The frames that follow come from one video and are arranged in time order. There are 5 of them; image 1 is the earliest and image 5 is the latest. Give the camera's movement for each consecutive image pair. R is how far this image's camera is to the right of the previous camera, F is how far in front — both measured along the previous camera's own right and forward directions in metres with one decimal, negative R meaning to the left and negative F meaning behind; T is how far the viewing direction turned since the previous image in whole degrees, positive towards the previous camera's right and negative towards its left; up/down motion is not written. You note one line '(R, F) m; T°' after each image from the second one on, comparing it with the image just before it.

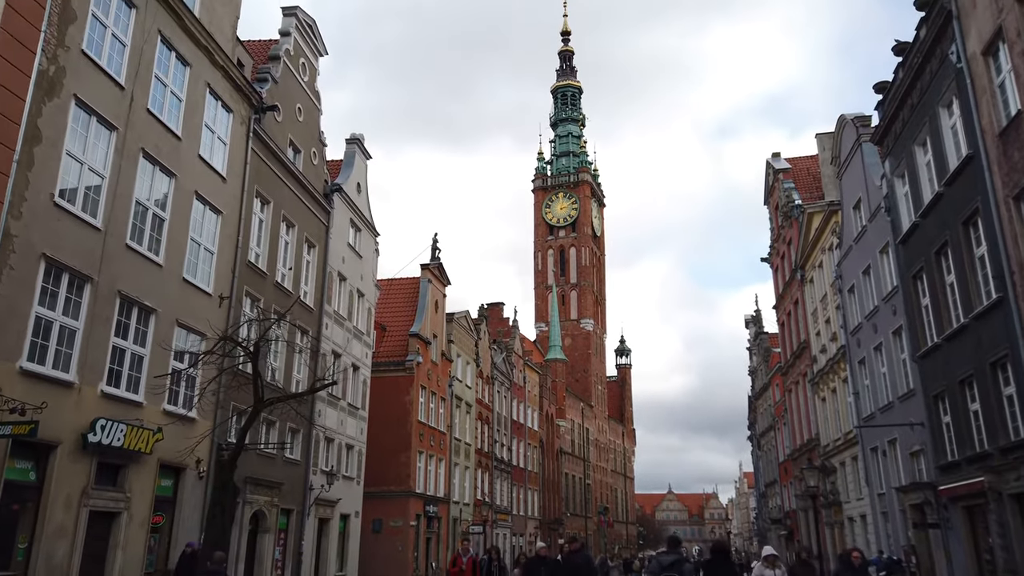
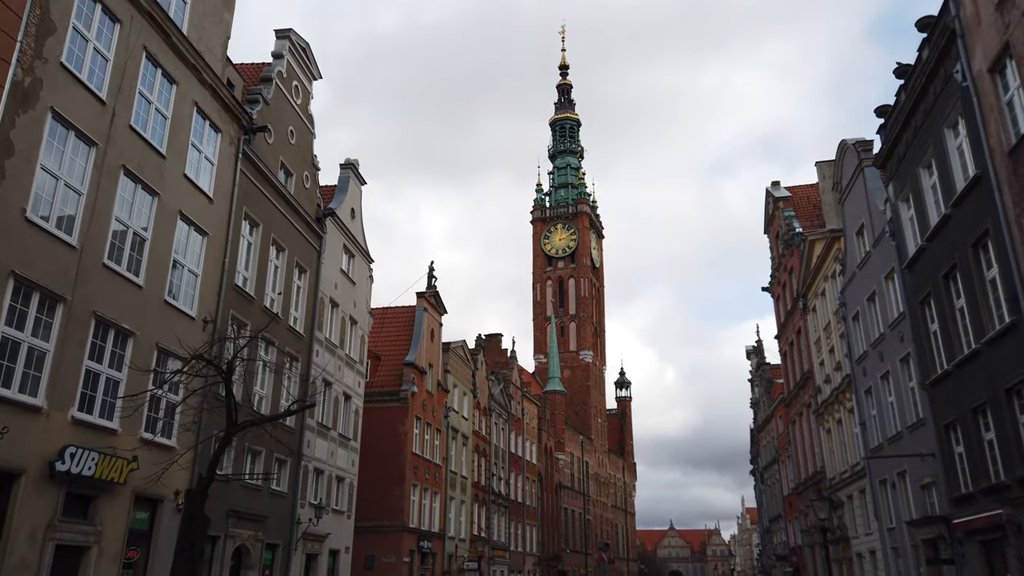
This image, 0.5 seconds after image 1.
(+0.1, +0.7) m; 0°
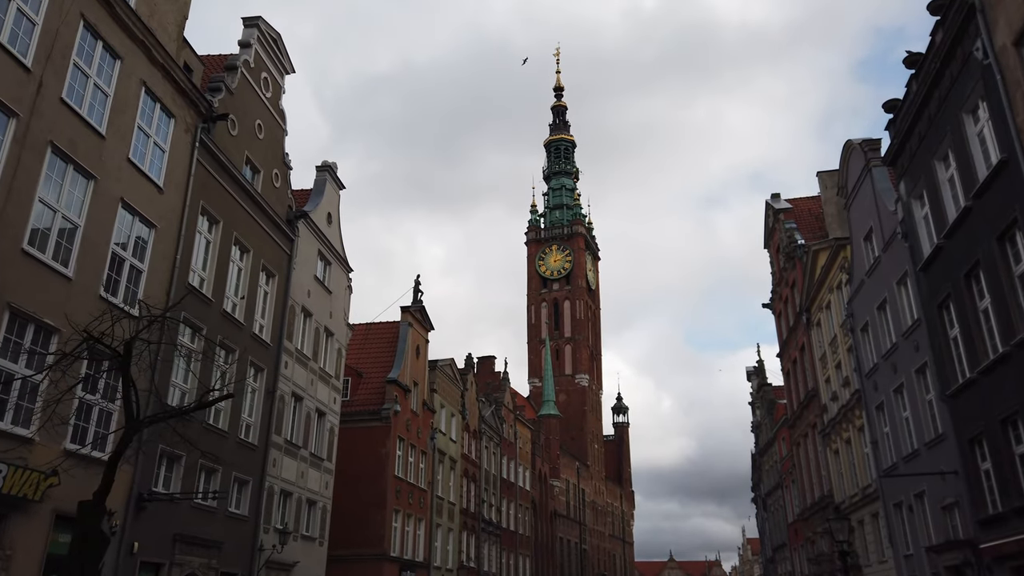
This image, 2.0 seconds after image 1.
(+0.4, +1.8) m; 0°
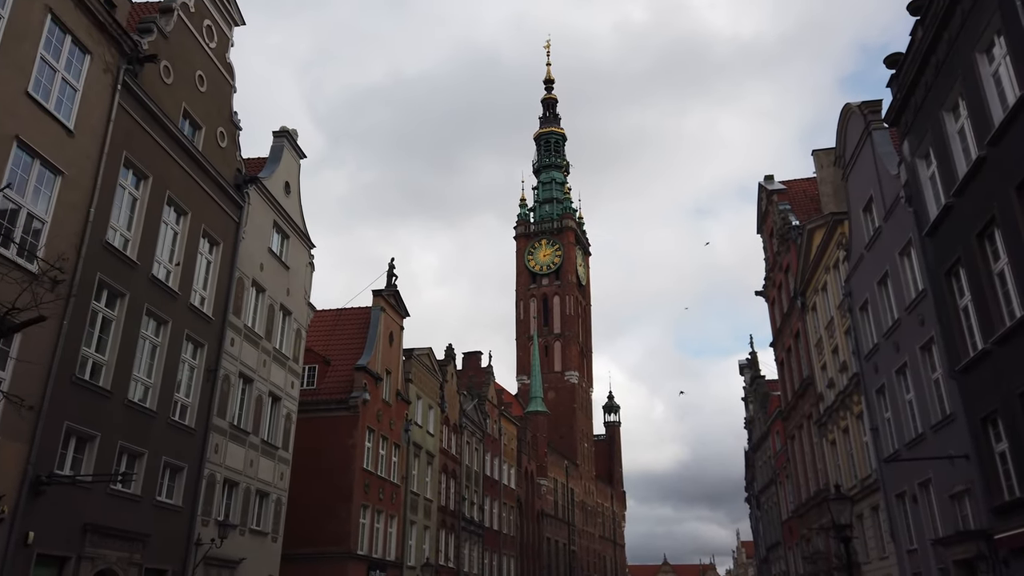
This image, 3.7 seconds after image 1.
(+0.8, +2.0) m; 0°
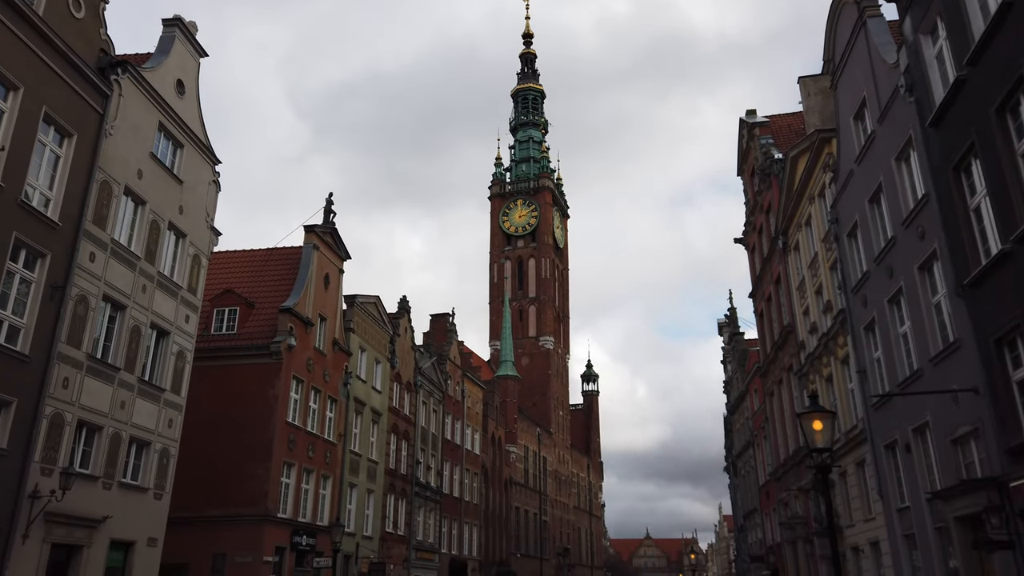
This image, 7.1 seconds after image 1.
(+1.6, +3.6) m; +1°
